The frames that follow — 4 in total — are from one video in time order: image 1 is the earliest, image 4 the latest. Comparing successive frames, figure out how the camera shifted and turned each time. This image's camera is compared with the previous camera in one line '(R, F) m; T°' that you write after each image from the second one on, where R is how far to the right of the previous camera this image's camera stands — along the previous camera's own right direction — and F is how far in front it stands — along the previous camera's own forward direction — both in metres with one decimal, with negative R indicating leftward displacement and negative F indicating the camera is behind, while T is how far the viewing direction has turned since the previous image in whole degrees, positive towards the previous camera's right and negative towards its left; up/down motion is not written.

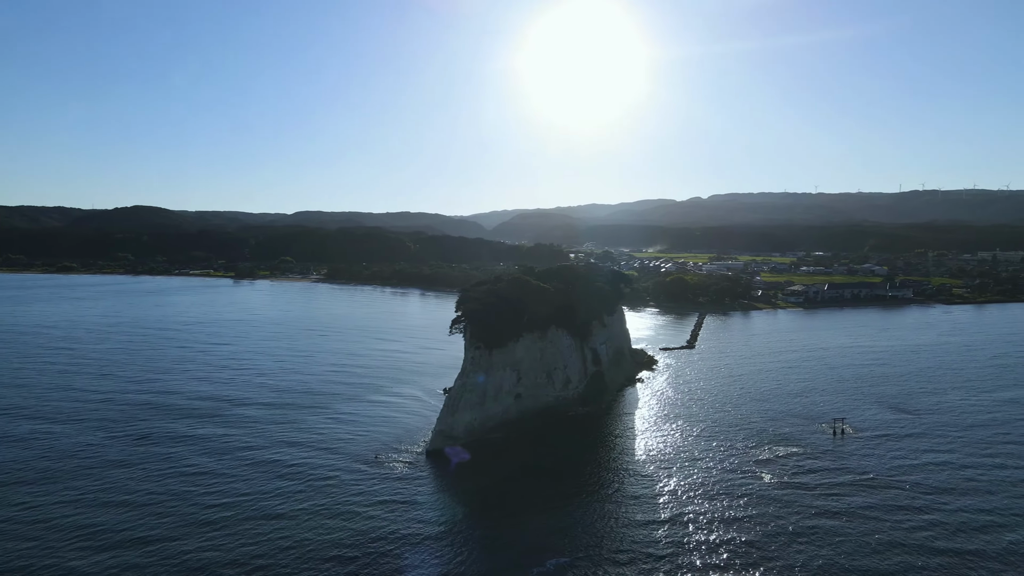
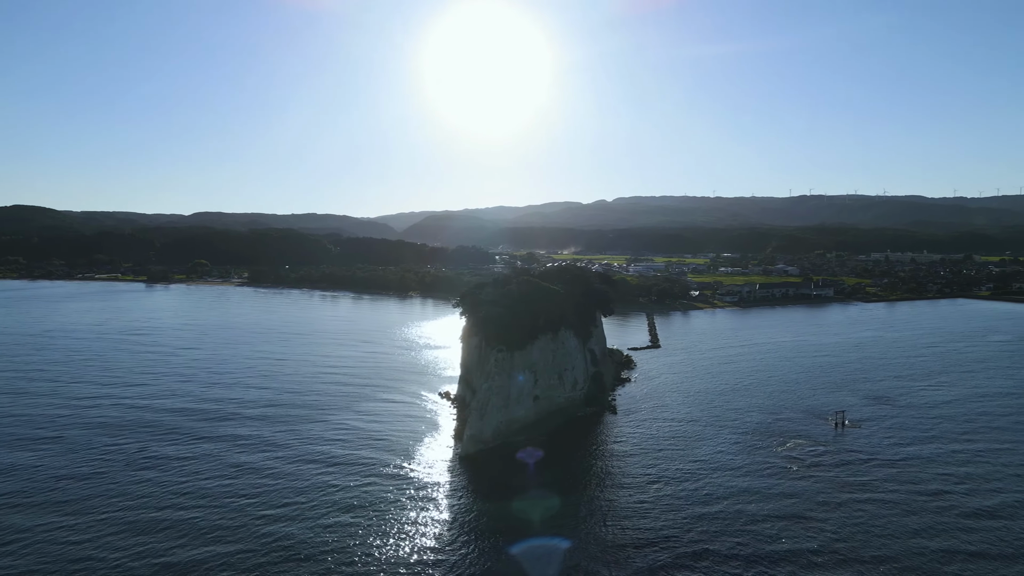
(-2.5, -0.6) m; +6°
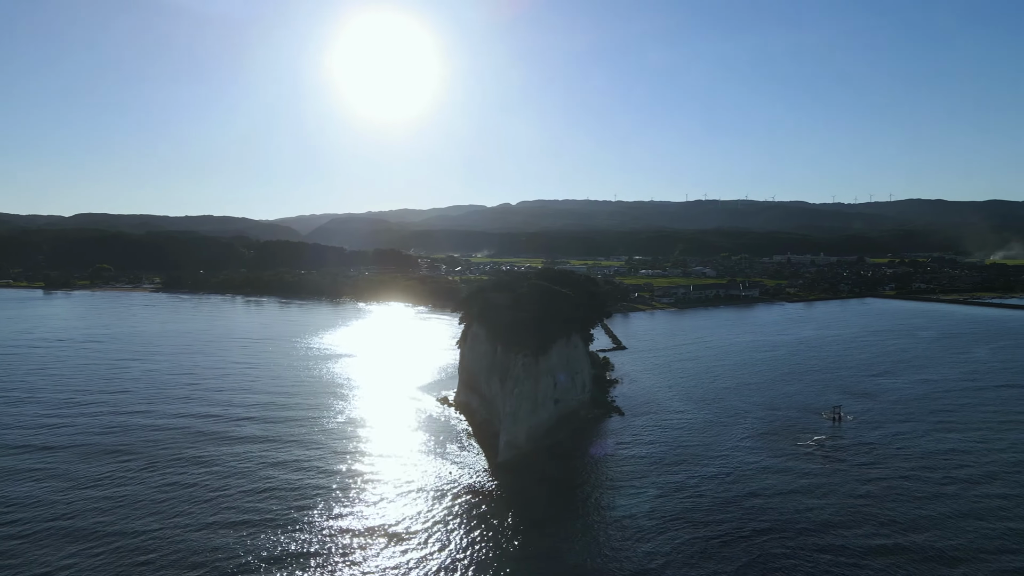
(-2.7, -0.4) m; +6°
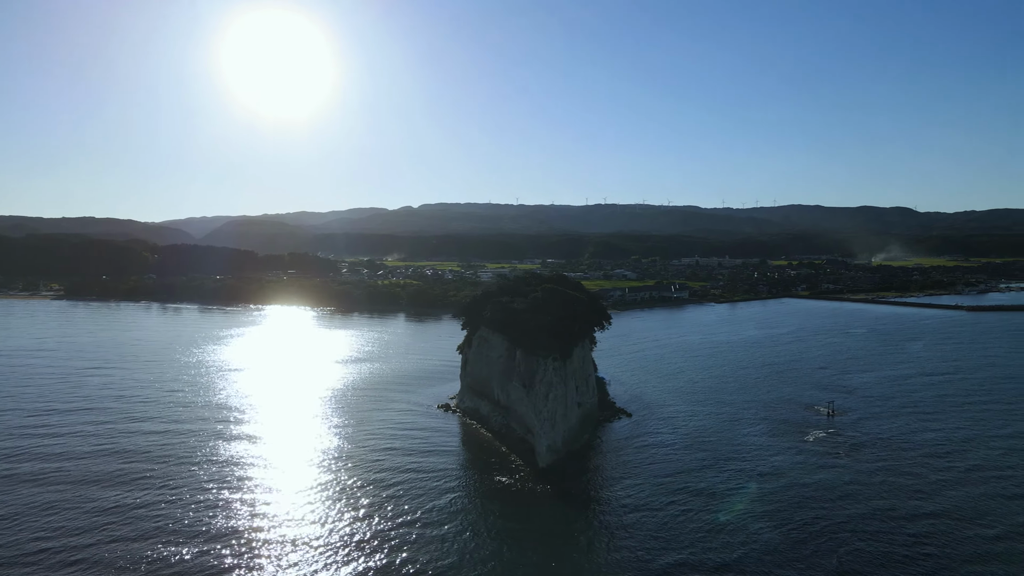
(-3.0, -0.7) m; +7°
